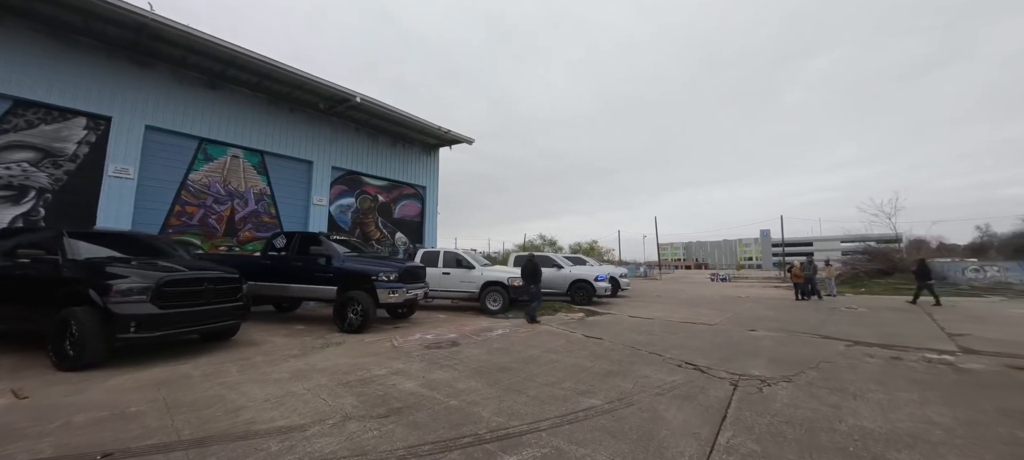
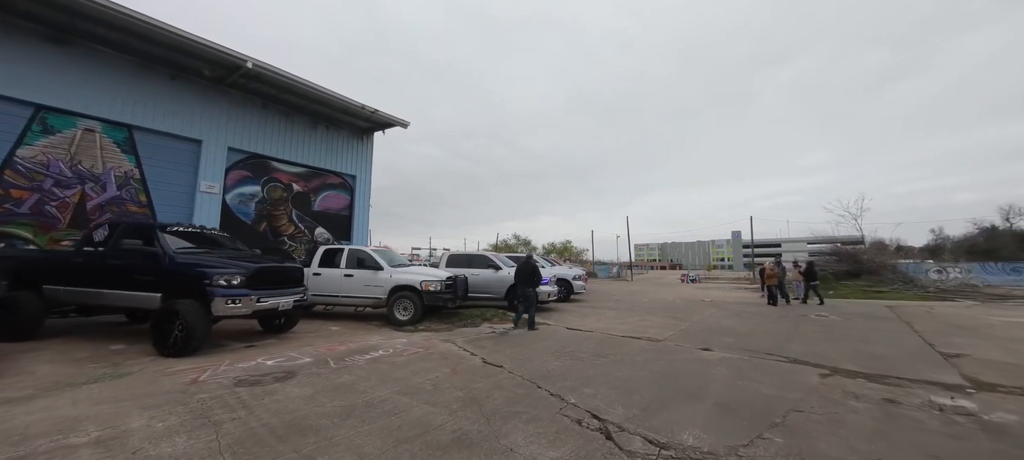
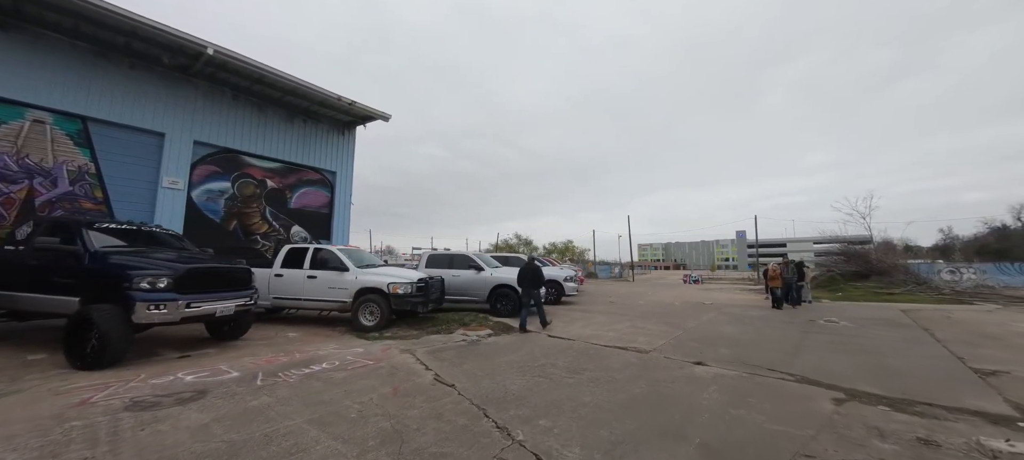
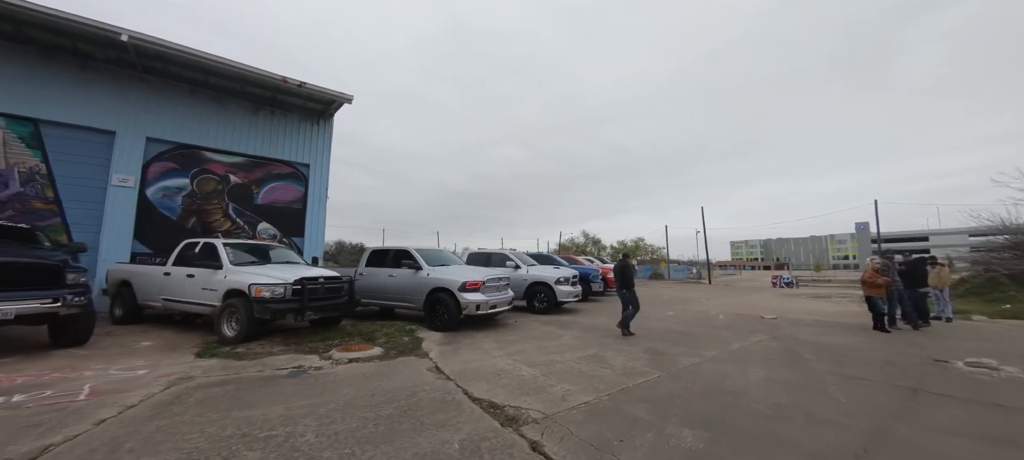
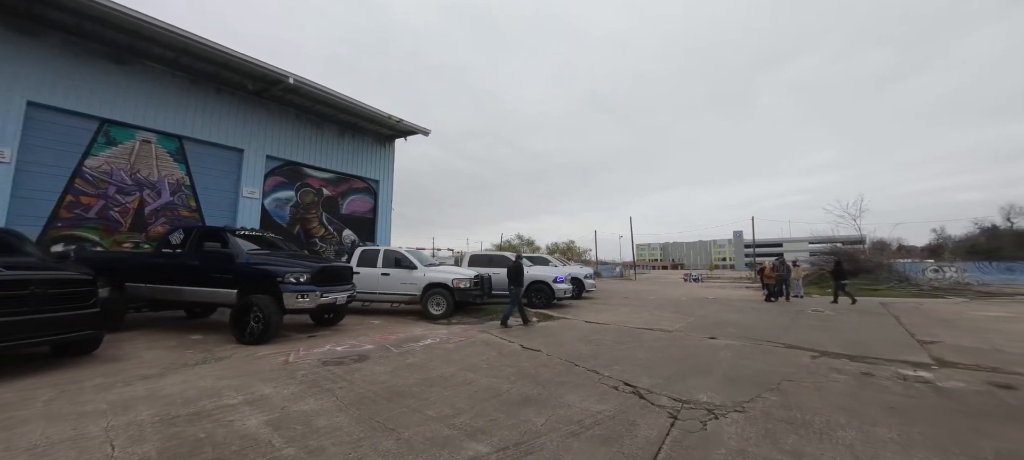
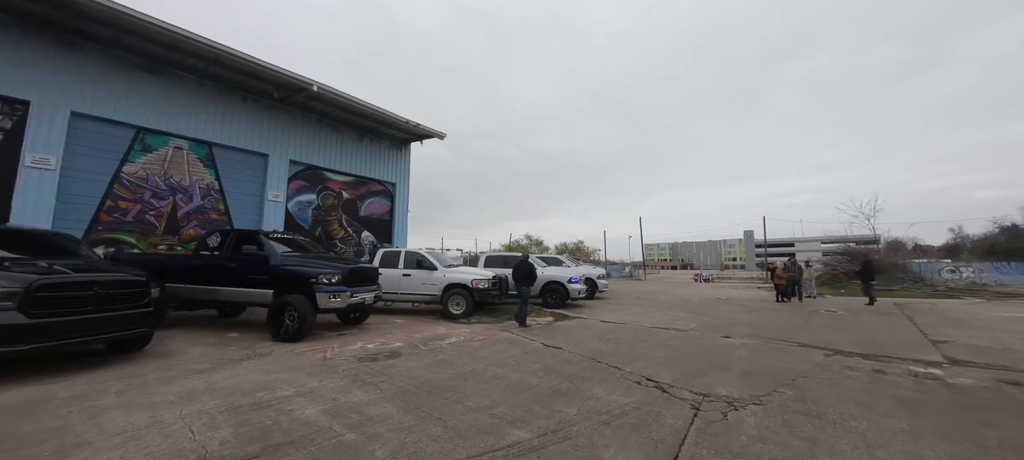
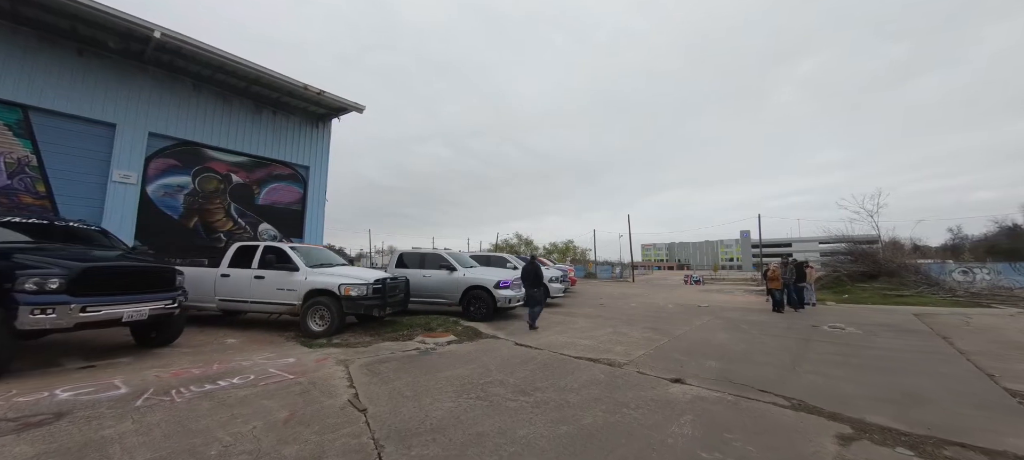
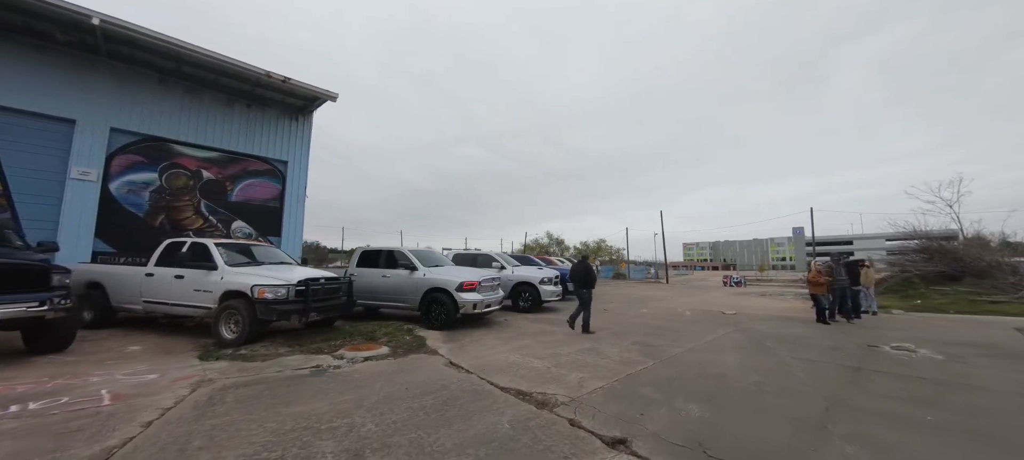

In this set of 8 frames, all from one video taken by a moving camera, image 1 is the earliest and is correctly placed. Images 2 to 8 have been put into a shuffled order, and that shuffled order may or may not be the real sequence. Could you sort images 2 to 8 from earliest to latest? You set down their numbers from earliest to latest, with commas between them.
6, 5, 2, 3, 7, 8, 4
